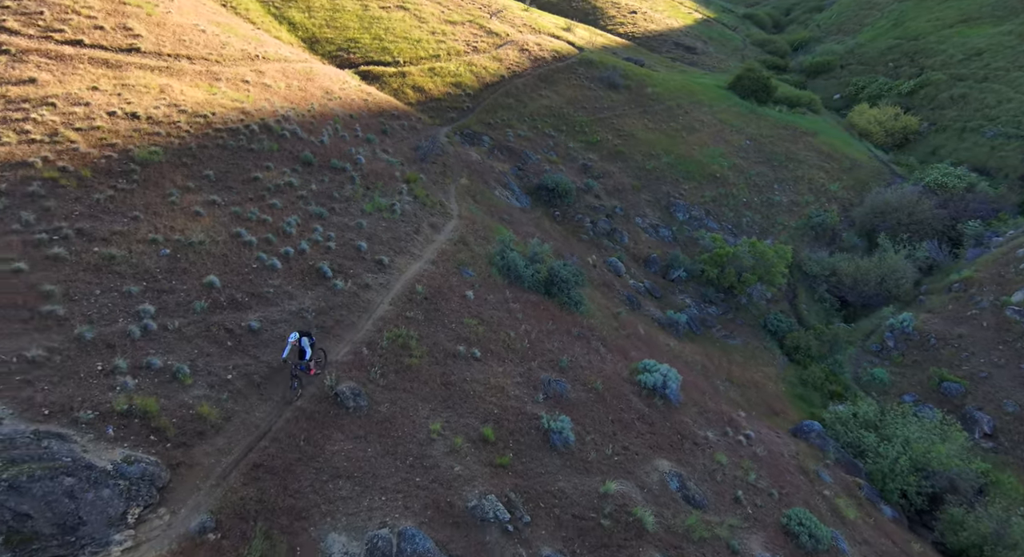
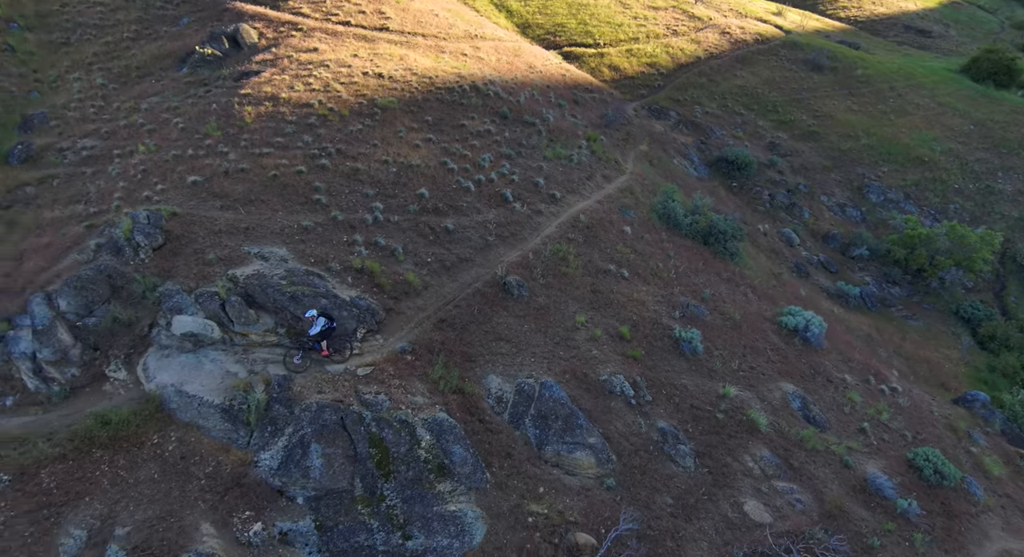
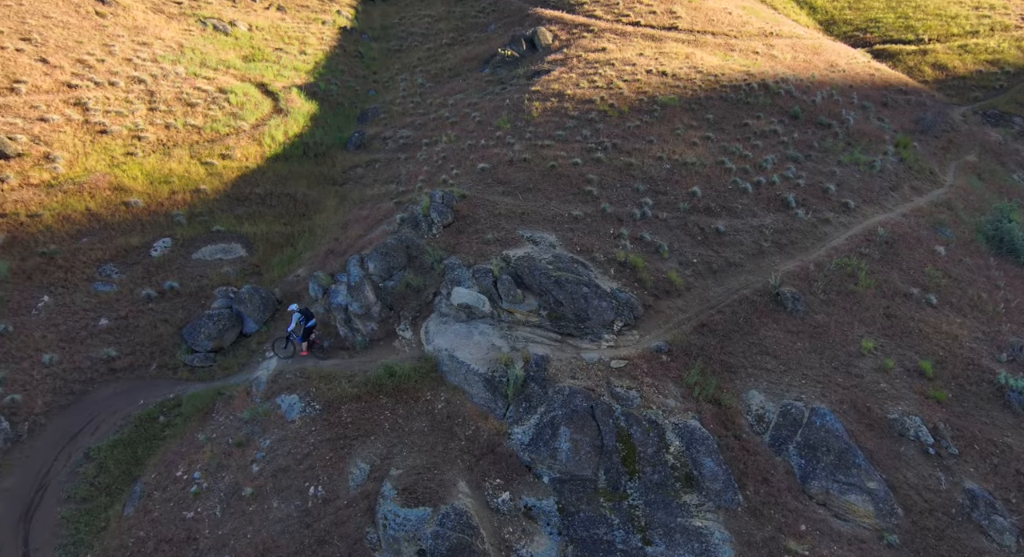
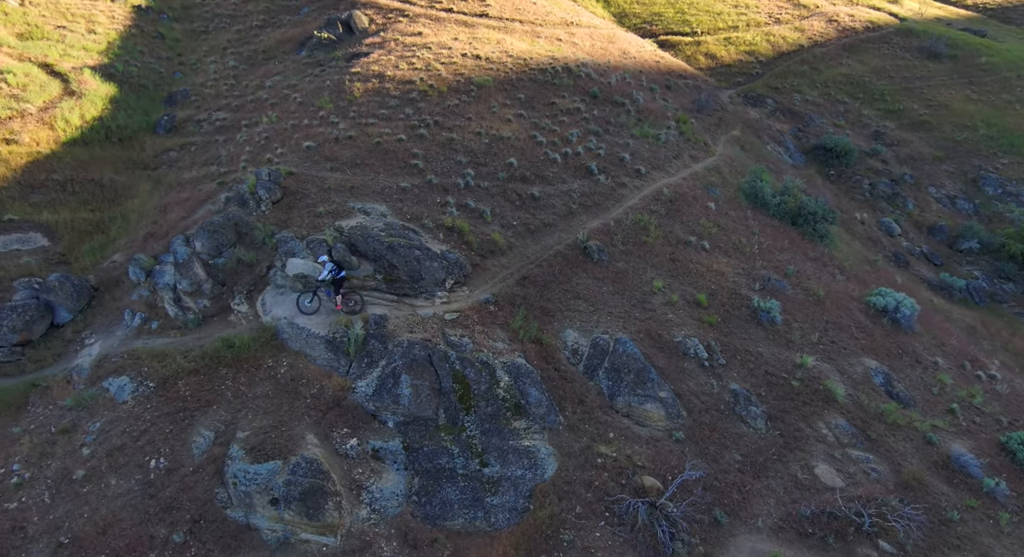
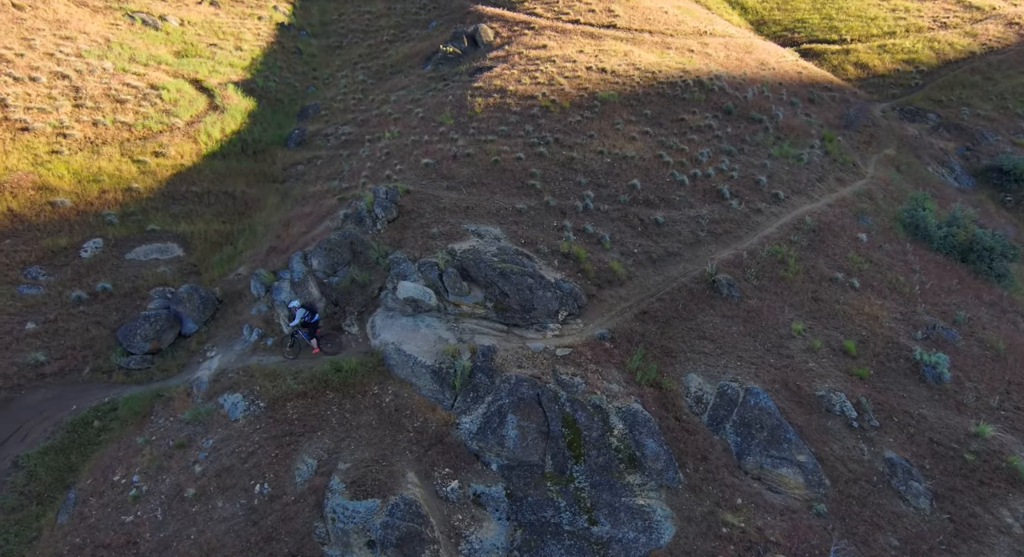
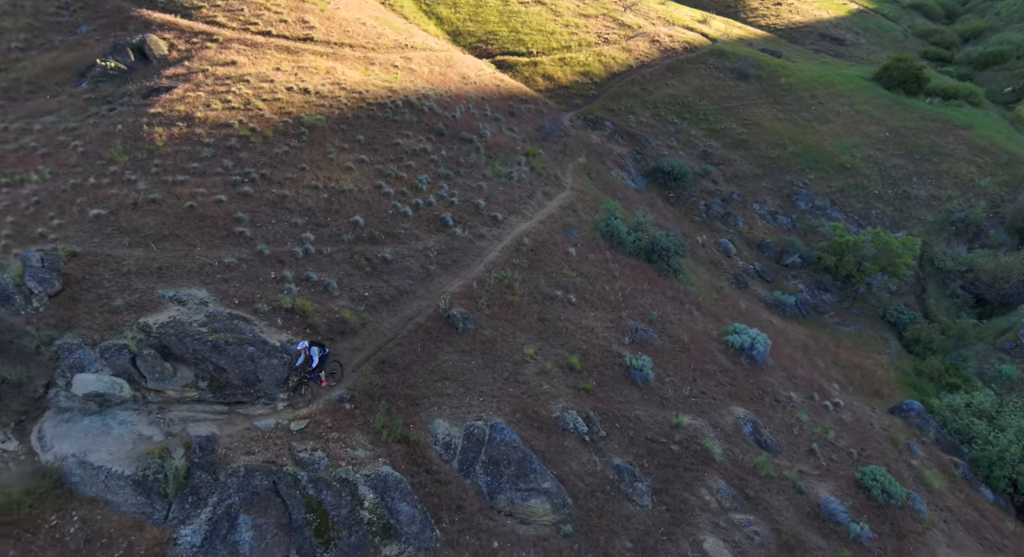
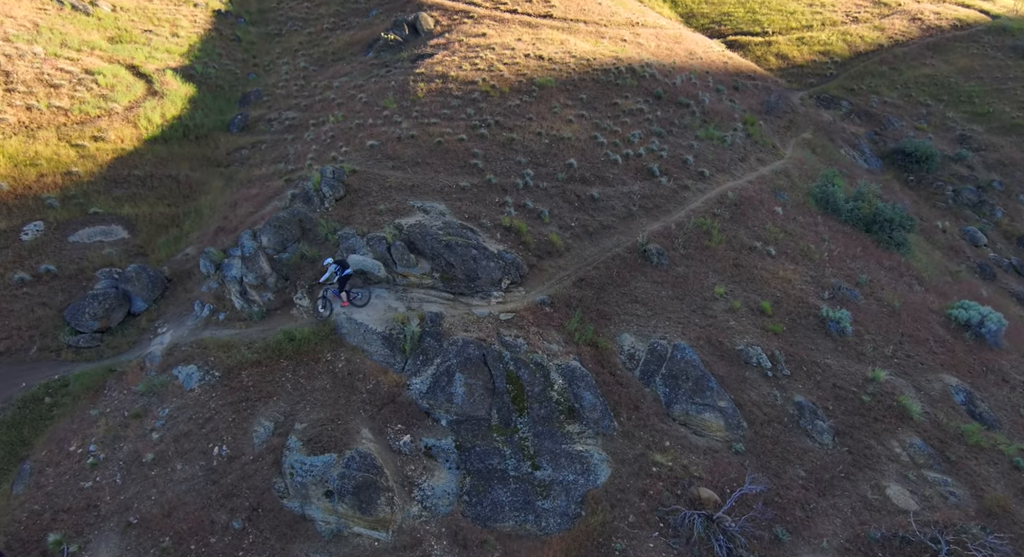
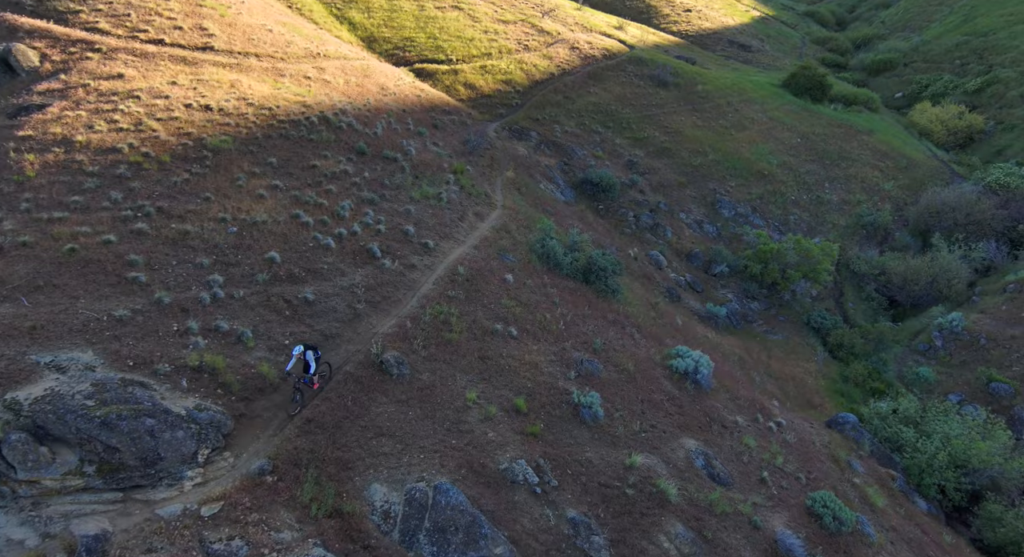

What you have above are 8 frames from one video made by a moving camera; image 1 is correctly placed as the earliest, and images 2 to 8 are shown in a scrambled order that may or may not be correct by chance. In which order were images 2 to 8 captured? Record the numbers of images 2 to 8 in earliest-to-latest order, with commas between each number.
8, 6, 2, 4, 7, 5, 3
